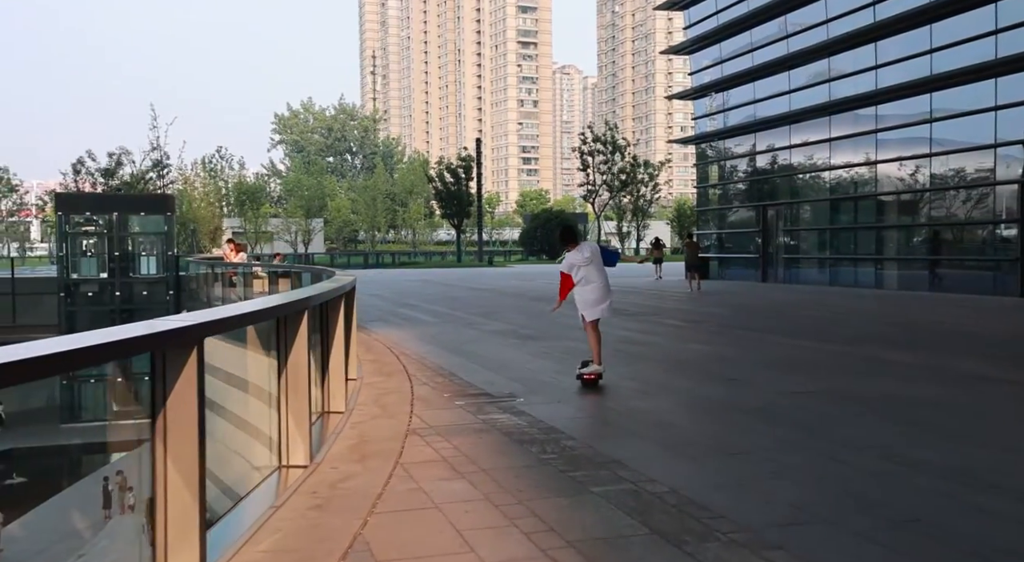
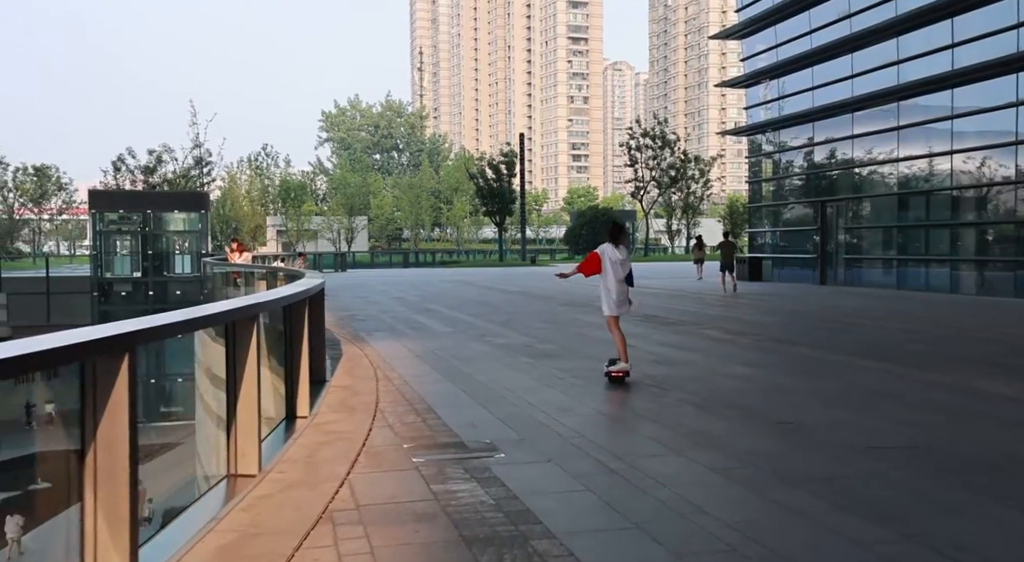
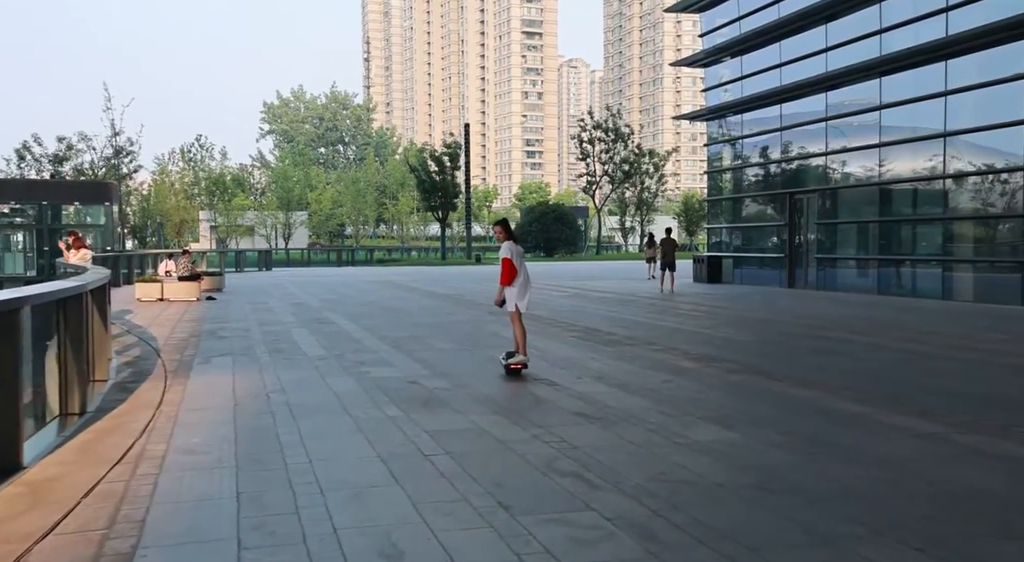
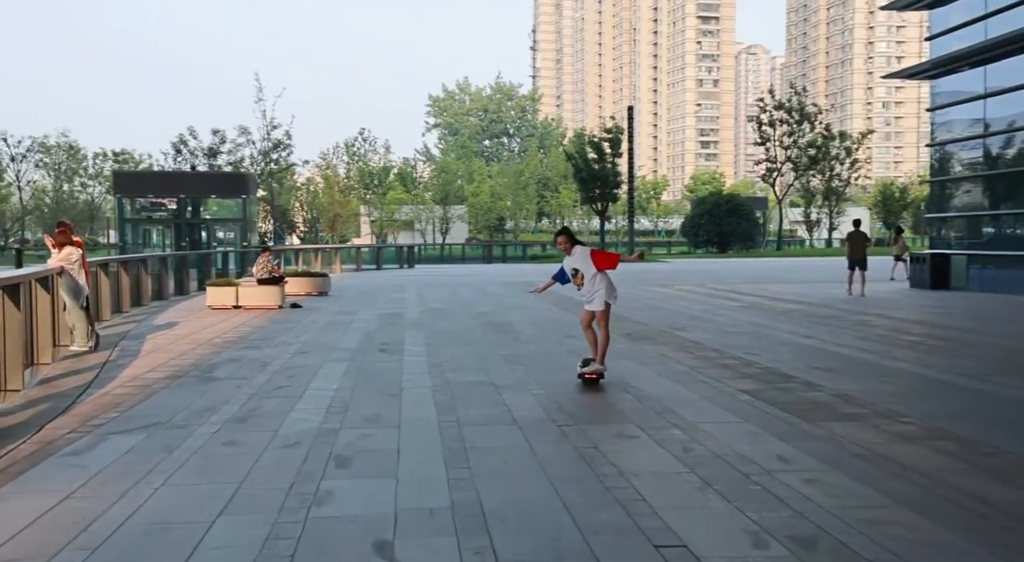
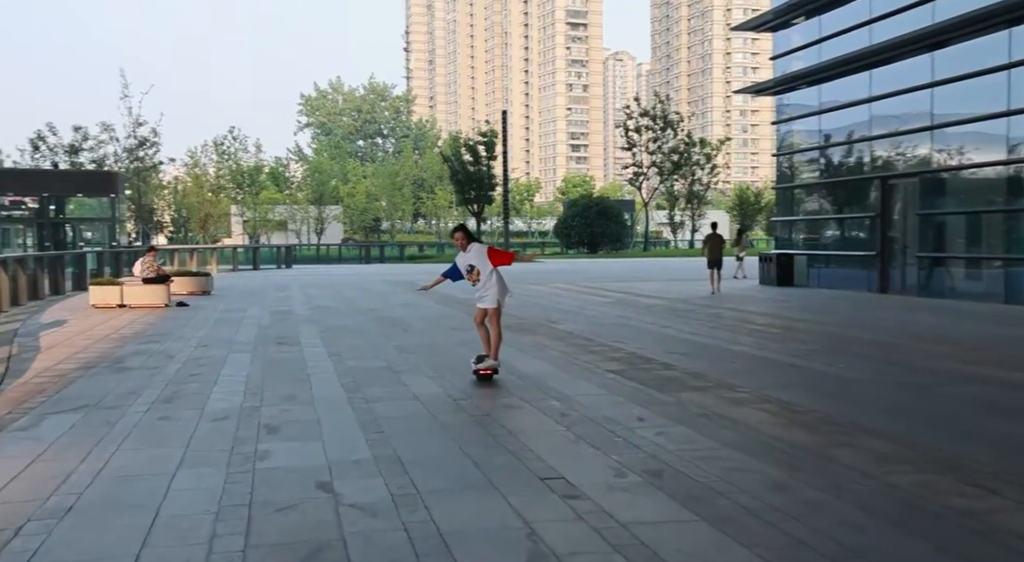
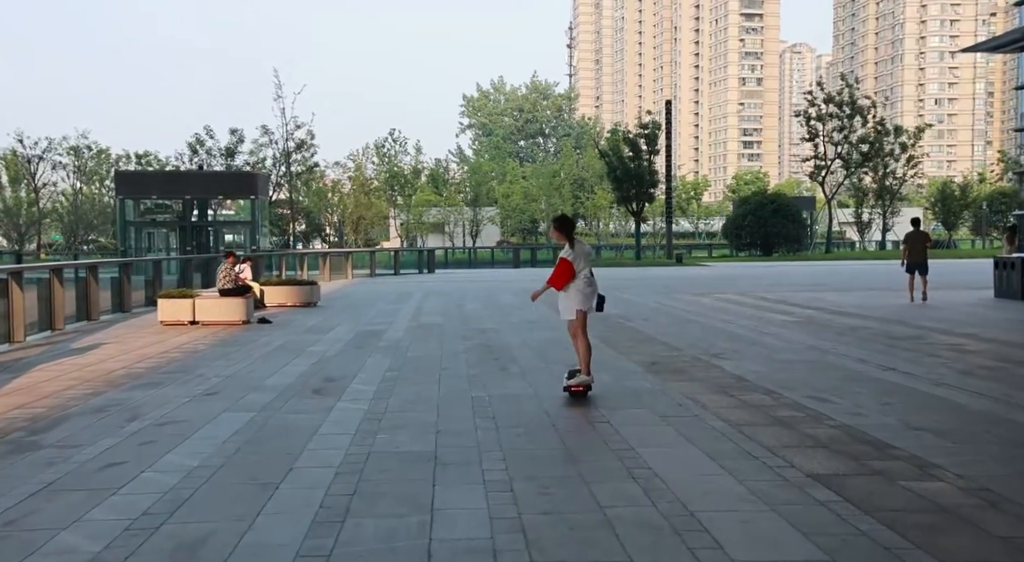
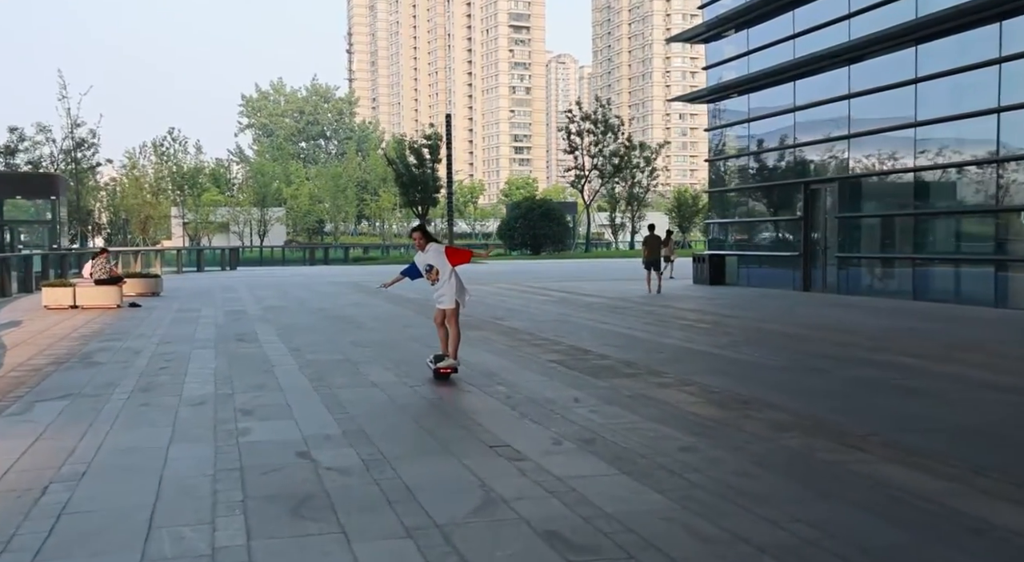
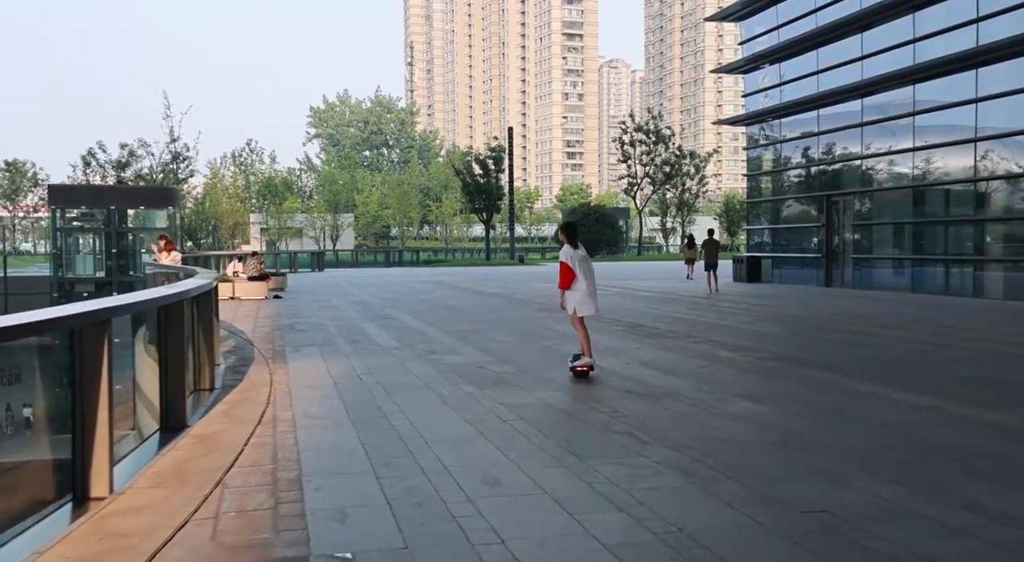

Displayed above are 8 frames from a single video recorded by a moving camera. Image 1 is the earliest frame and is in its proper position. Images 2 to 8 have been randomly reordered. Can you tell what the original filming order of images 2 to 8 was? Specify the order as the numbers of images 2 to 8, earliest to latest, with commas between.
2, 8, 3, 7, 5, 4, 6
